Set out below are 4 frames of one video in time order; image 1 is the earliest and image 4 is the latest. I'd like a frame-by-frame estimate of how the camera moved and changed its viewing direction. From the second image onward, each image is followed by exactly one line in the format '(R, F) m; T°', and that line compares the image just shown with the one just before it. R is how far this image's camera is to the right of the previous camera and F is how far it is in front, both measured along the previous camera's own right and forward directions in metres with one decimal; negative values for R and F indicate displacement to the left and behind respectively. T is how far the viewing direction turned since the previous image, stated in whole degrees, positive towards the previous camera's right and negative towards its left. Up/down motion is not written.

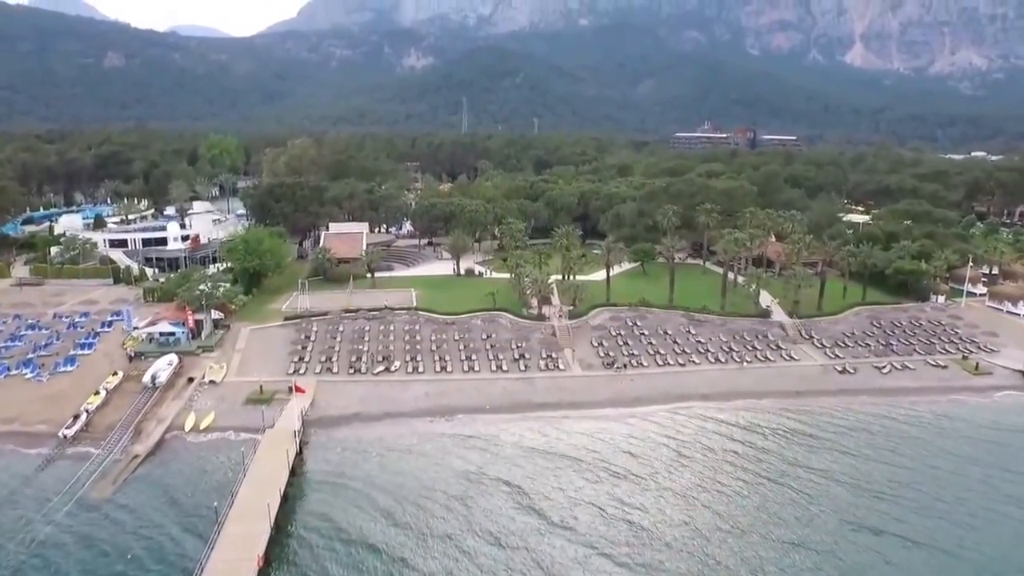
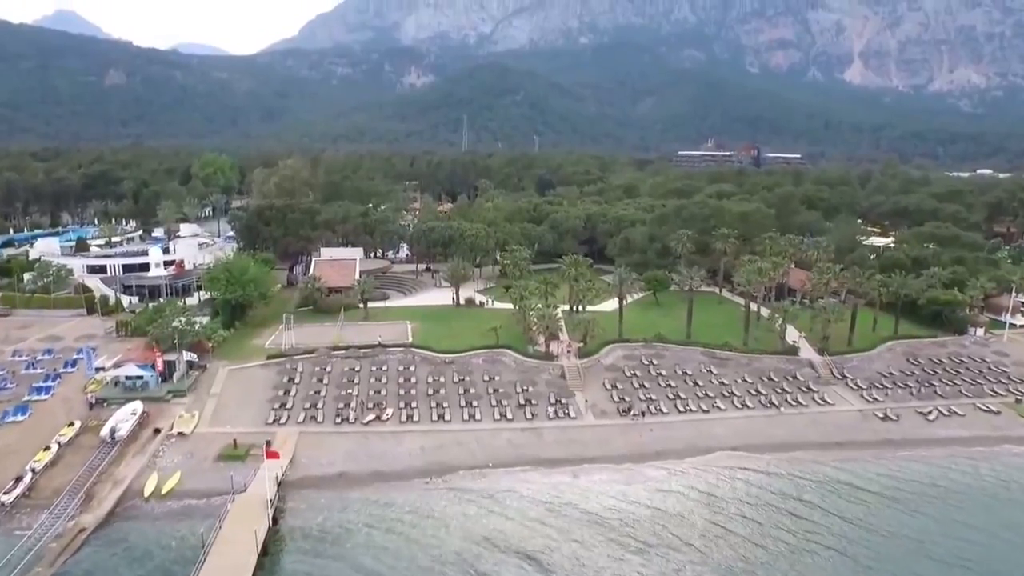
(-0.3, +5.2) m; 0°
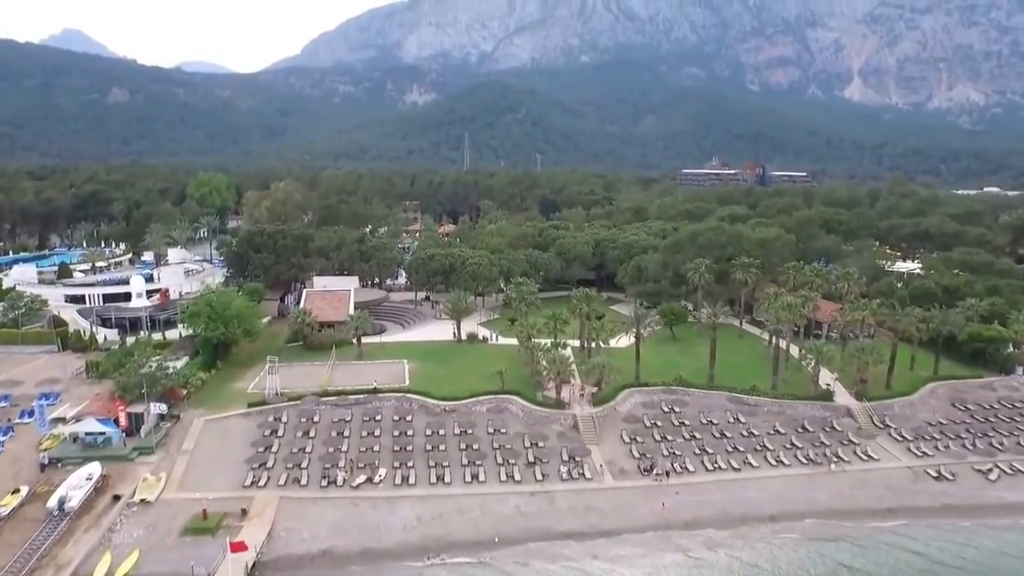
(-0.4, +5.1) m; 0°
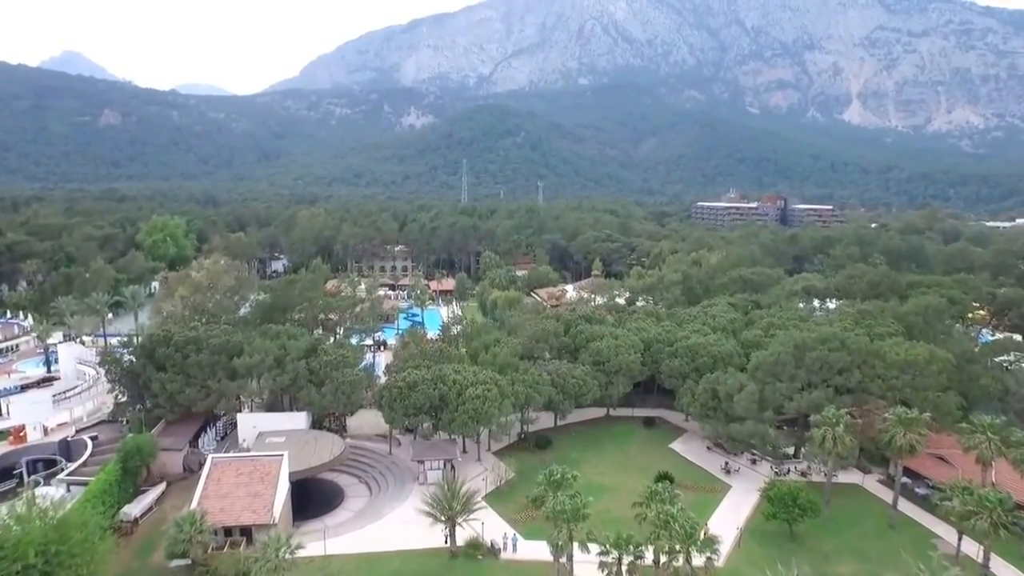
(-1.7, +25.8) m; 0°
